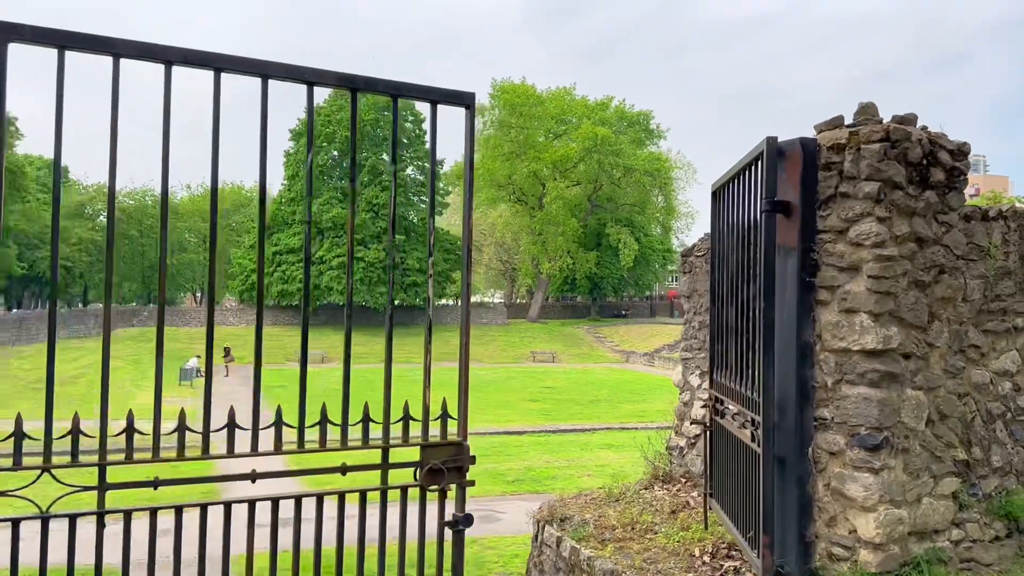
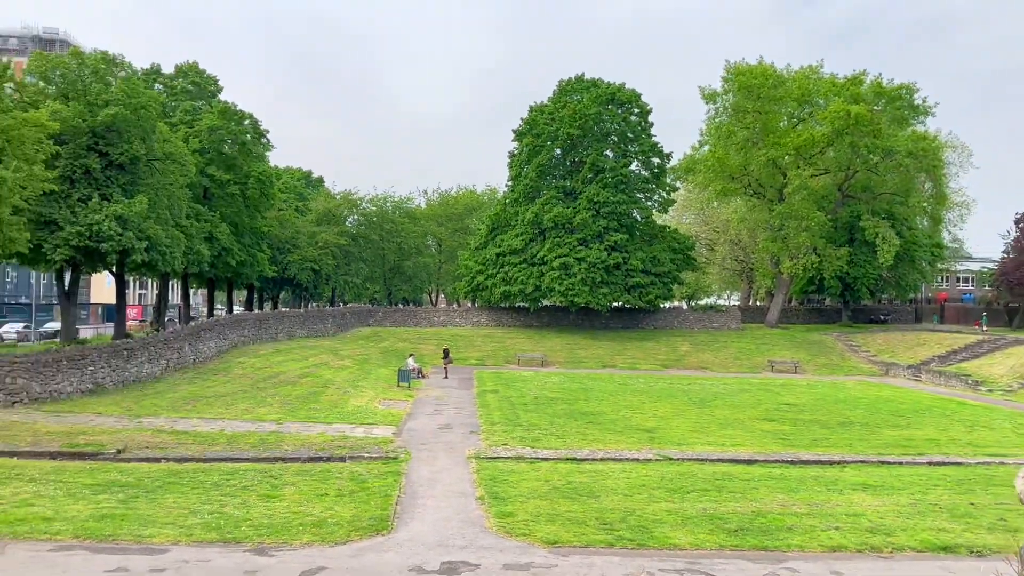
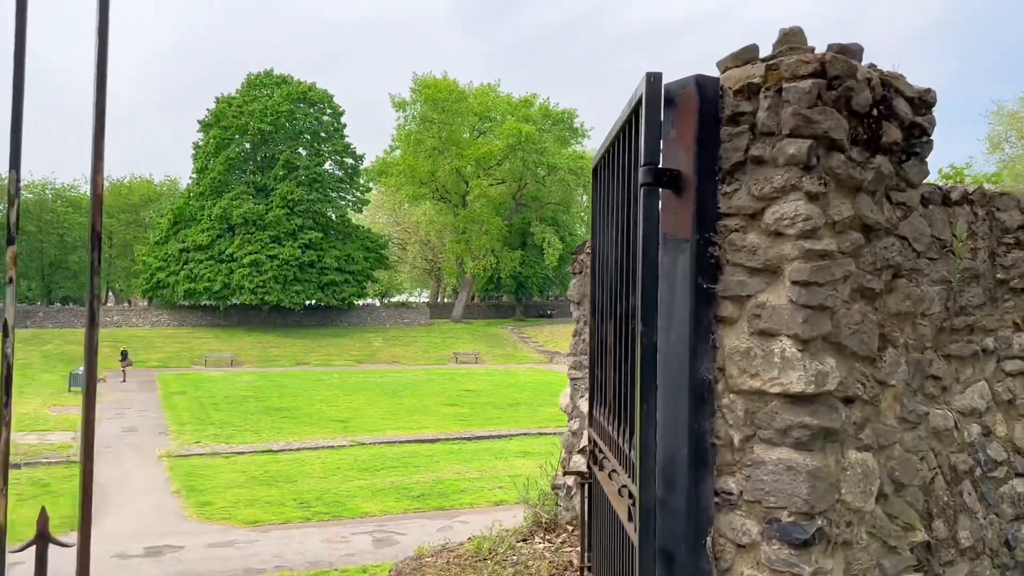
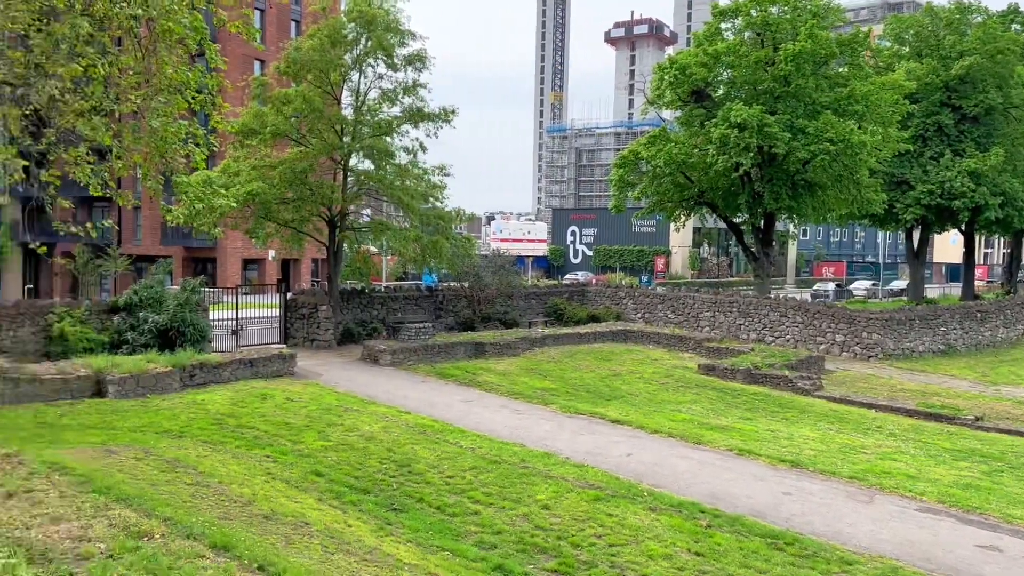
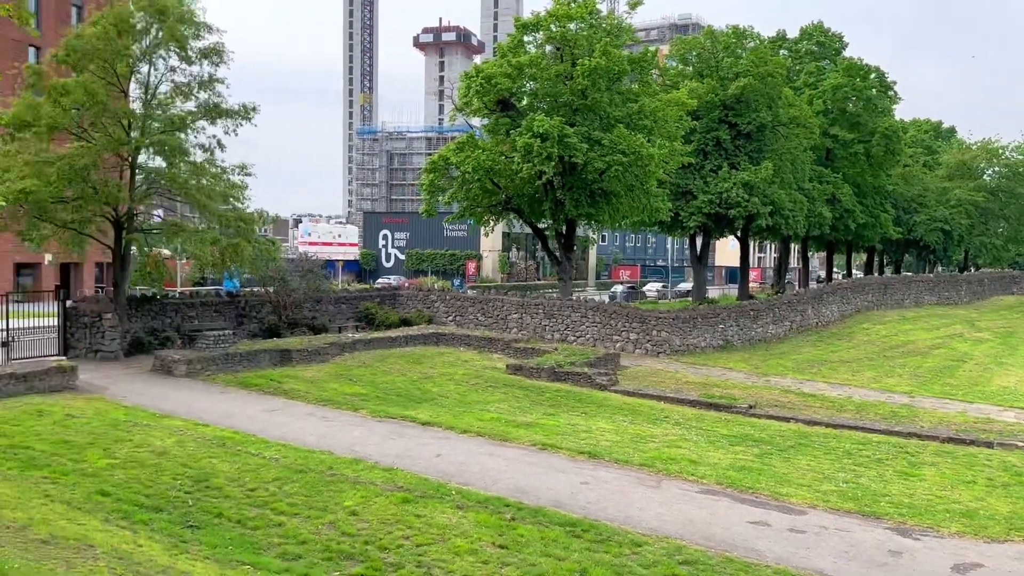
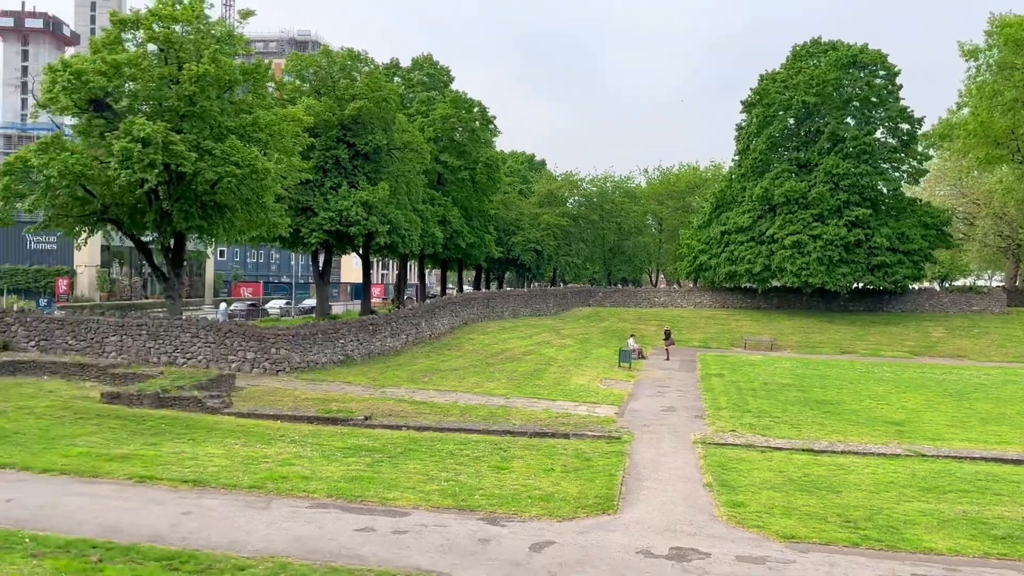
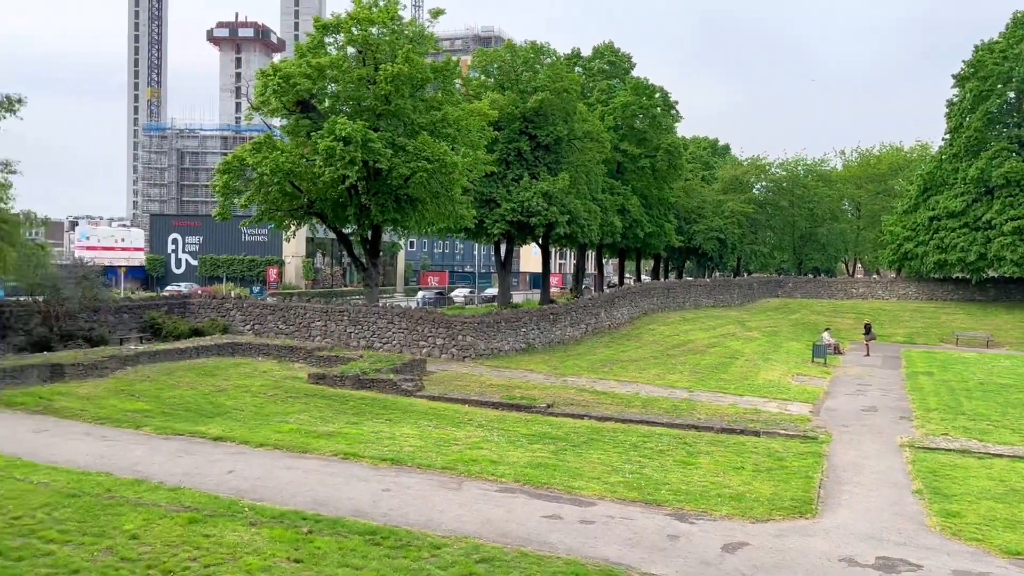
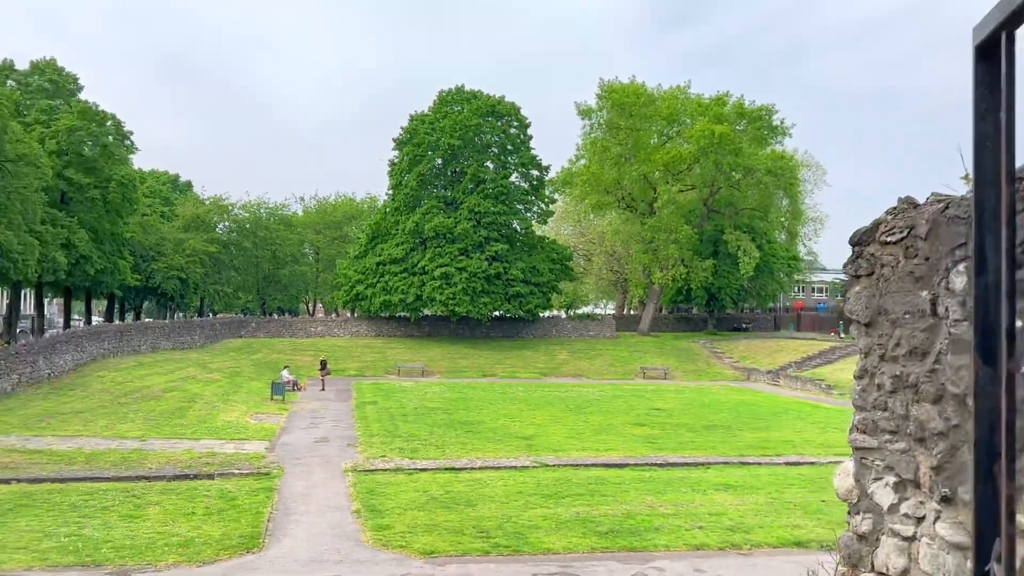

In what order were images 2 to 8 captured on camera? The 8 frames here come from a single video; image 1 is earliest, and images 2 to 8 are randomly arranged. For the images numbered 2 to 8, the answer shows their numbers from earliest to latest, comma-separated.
3, 8, 2, 6, 7, 5, 4
